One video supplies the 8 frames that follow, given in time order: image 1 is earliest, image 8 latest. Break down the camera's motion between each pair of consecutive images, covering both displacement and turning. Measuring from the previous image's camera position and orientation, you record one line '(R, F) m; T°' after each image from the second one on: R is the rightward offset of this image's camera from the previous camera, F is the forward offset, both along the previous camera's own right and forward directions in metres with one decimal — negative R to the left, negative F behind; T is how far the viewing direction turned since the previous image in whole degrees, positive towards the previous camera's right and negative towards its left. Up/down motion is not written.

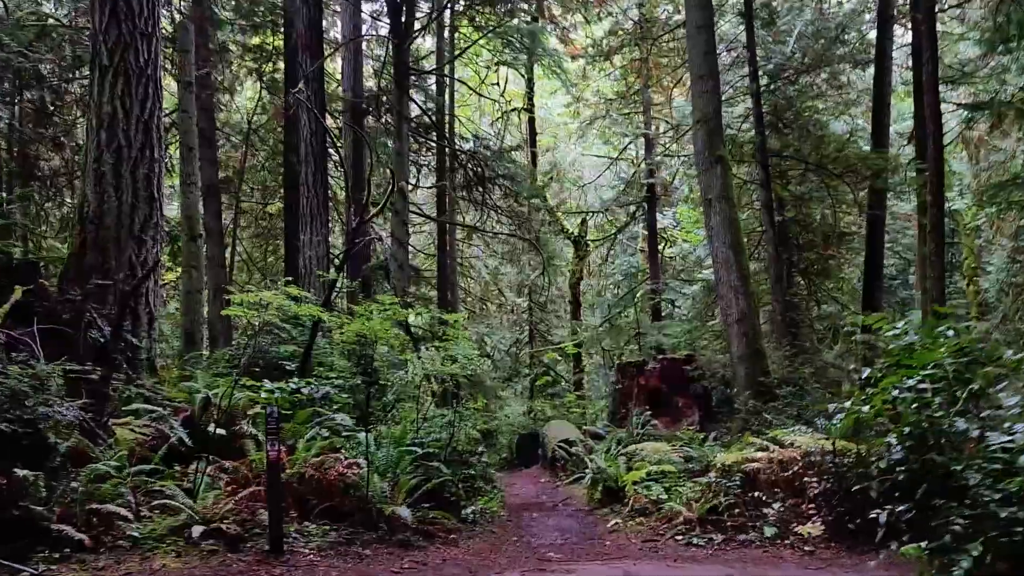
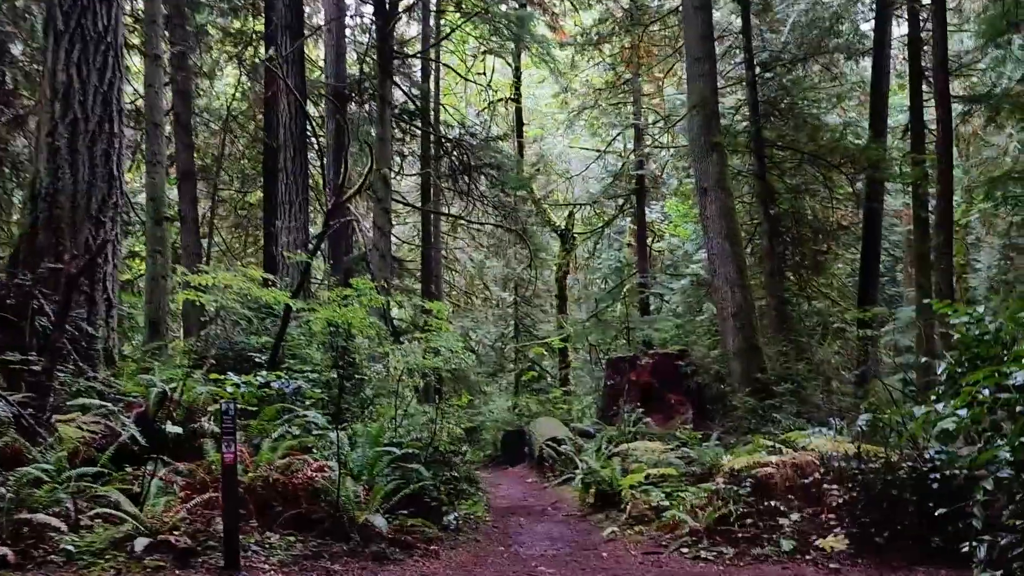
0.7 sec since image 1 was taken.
(0.0, +0.4) m; +1°
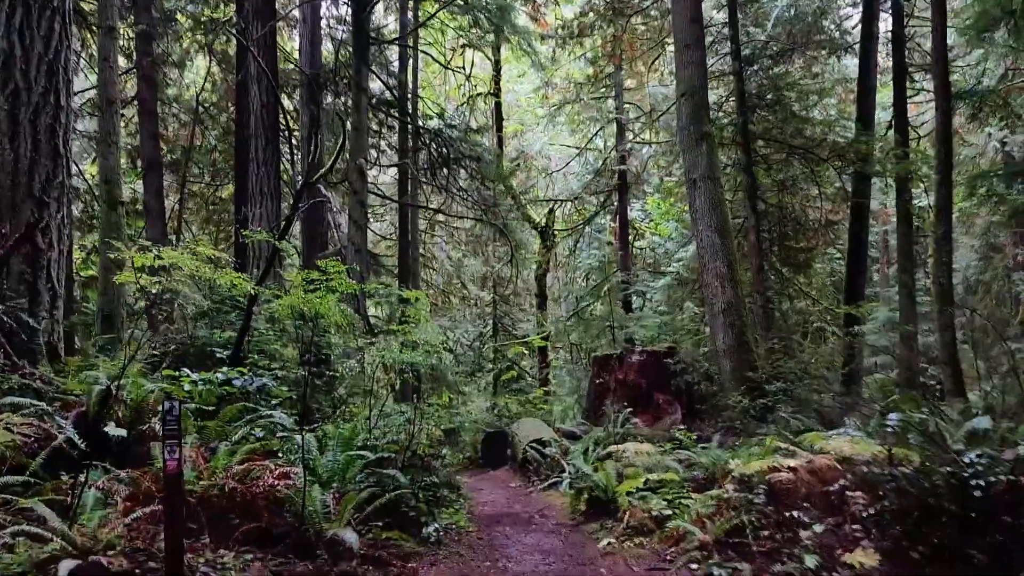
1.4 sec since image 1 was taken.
(-0.1, +0.4) m; +2°
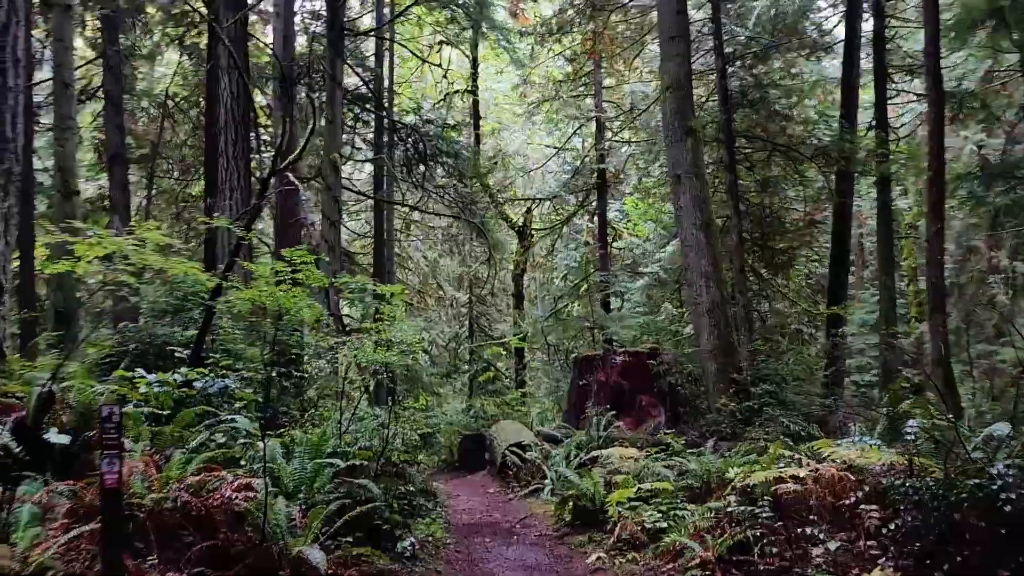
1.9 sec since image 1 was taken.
(0.0, +0.3) m; +2°
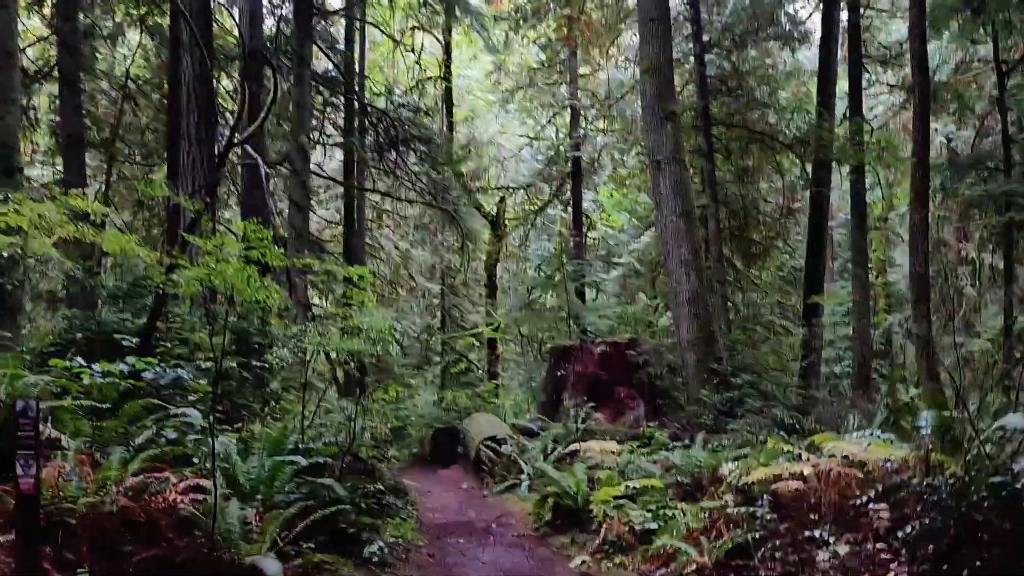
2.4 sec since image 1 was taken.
(0.0, +0.3) m; +2°
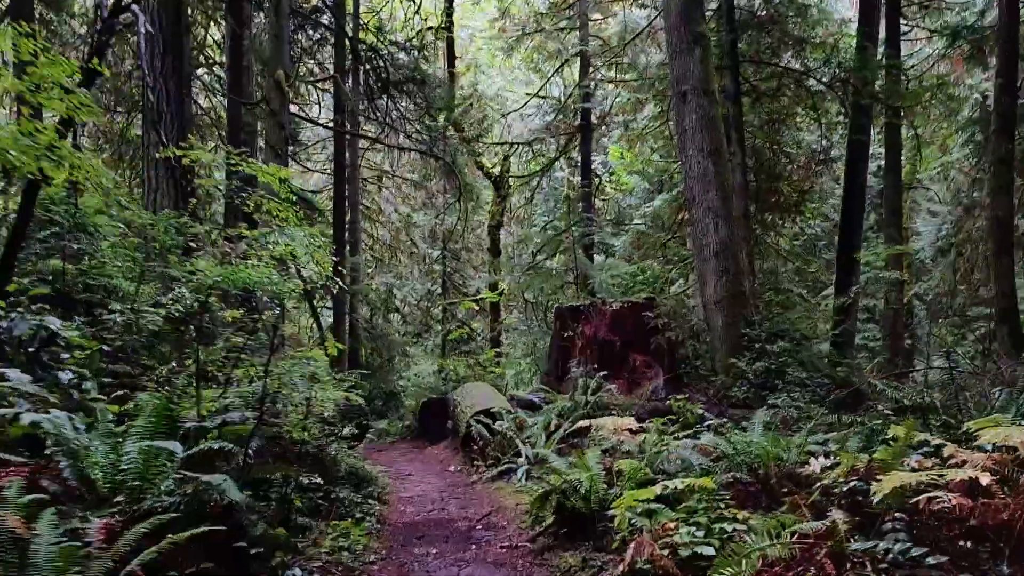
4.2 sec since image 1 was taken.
(+0.1, +1.2) m; 0°
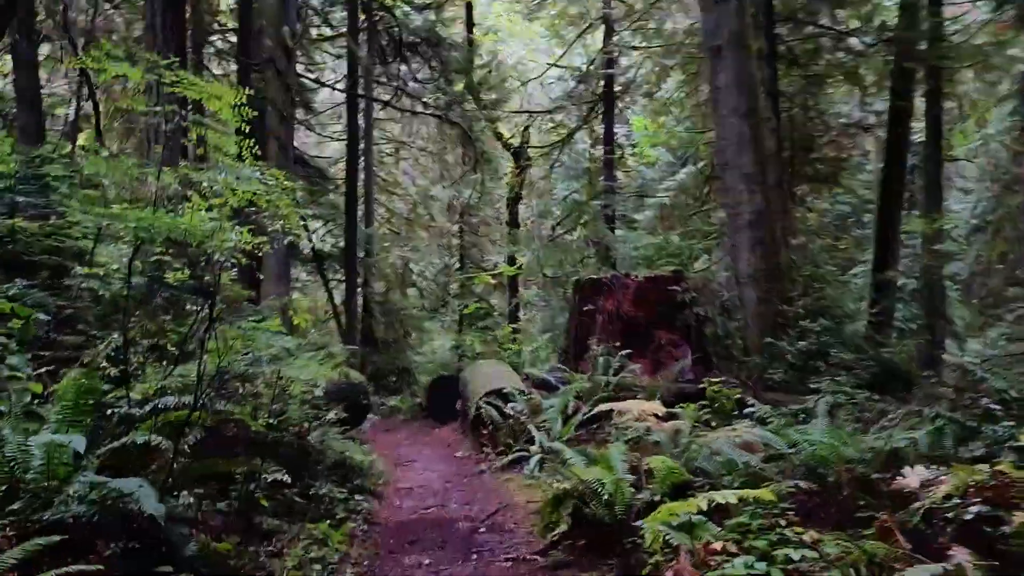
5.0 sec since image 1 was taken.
(0.0, +0.6) m; -1°
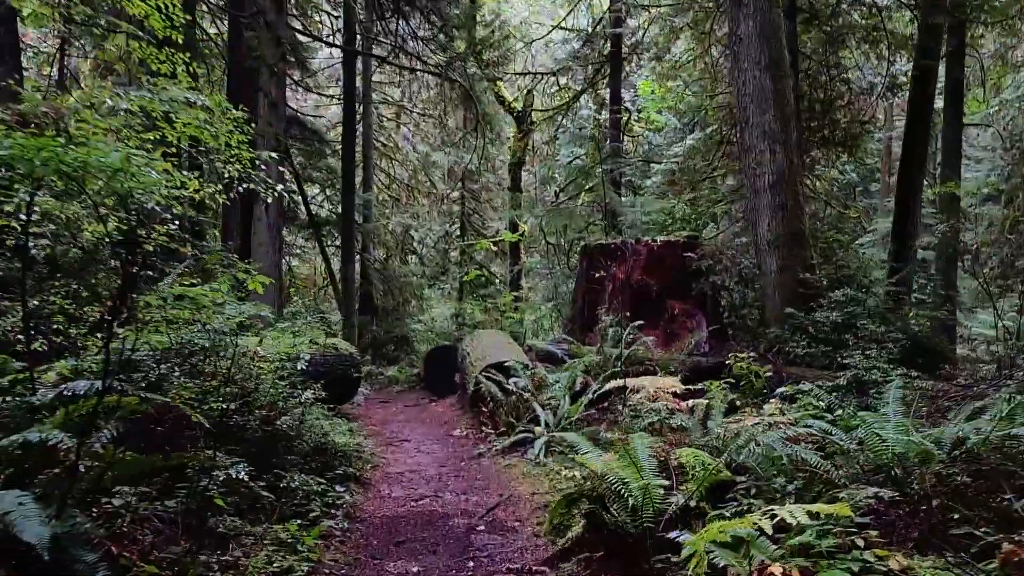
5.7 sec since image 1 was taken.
(0.0, +0.5) m; 0°
